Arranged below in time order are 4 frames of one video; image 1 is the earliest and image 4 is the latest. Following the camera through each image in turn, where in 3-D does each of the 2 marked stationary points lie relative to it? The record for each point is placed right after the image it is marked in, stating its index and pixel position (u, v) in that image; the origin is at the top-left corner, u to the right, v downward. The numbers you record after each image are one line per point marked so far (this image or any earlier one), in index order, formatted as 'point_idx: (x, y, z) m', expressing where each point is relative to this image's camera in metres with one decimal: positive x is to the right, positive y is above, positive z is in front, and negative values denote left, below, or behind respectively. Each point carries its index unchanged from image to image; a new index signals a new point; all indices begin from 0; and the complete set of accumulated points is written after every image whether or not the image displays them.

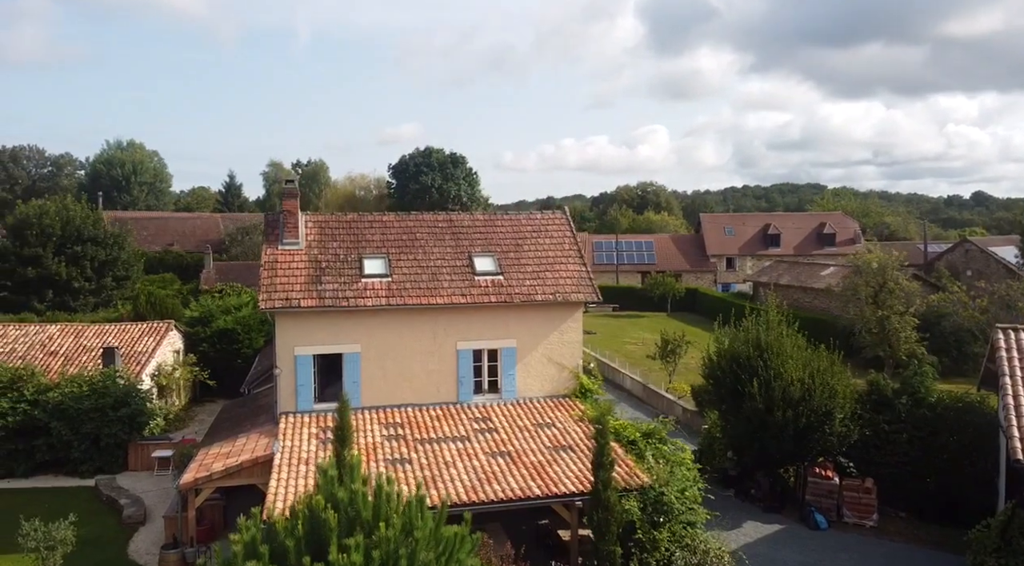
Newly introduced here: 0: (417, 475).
0: (-1.8, -3.6, +14.2) m
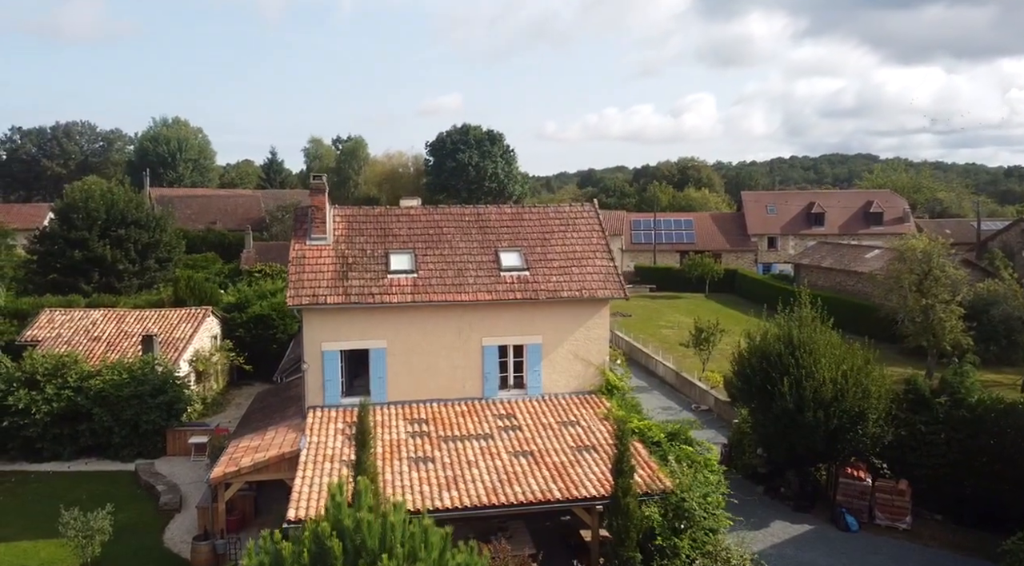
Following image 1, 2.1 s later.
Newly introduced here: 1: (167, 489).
0: (-1.4, -3.7, +14.4) m
1: (-8.5, -5.1, +18.5) m
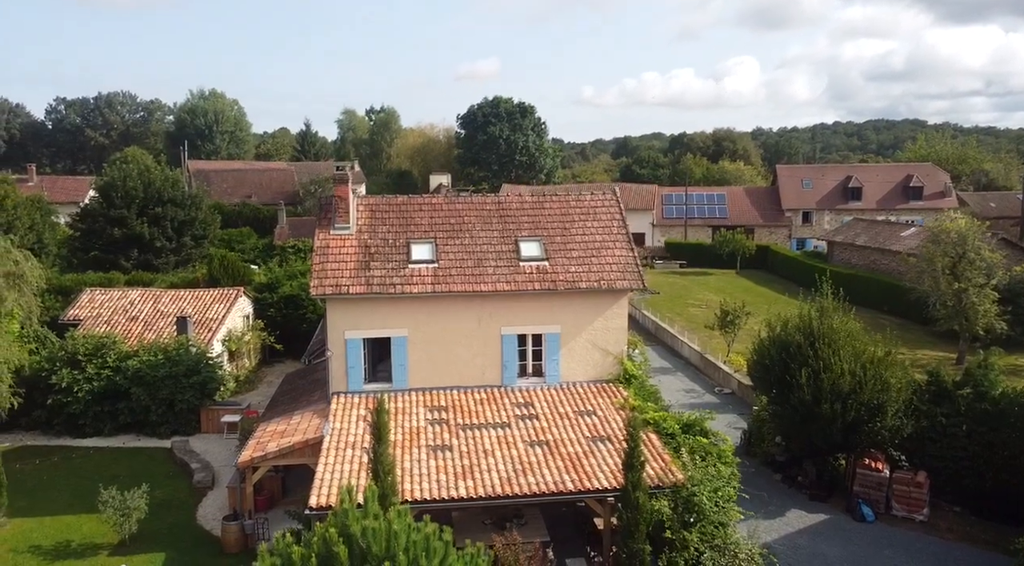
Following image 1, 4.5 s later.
0: (-1.1, -3.6, +14.8) m
1: (-8.0, -4.7, +19.3) m
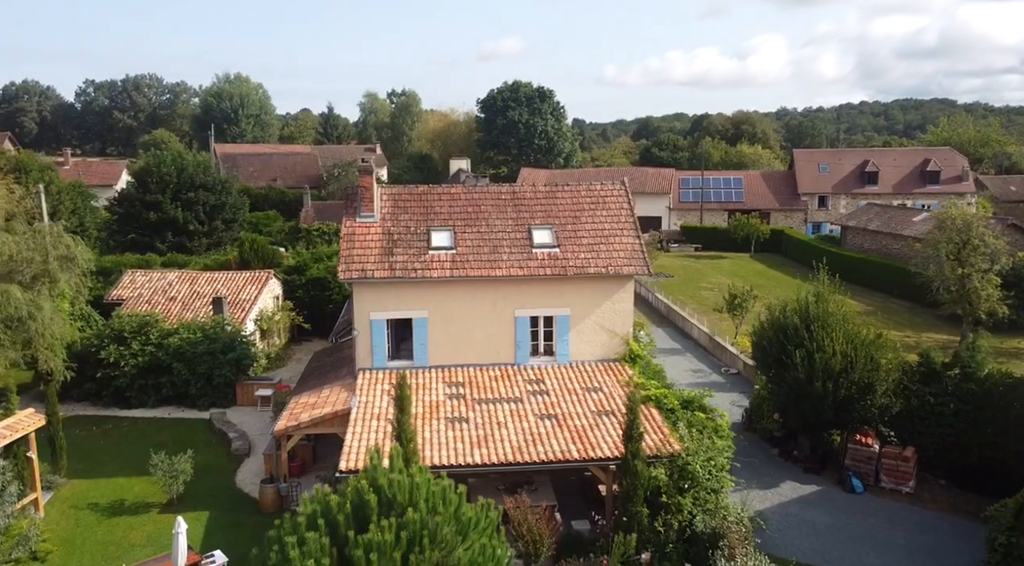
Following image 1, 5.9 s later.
0: (-0.9, -3.3, +16.2) m
1: (-7.7, -4.3, +21.0) m
